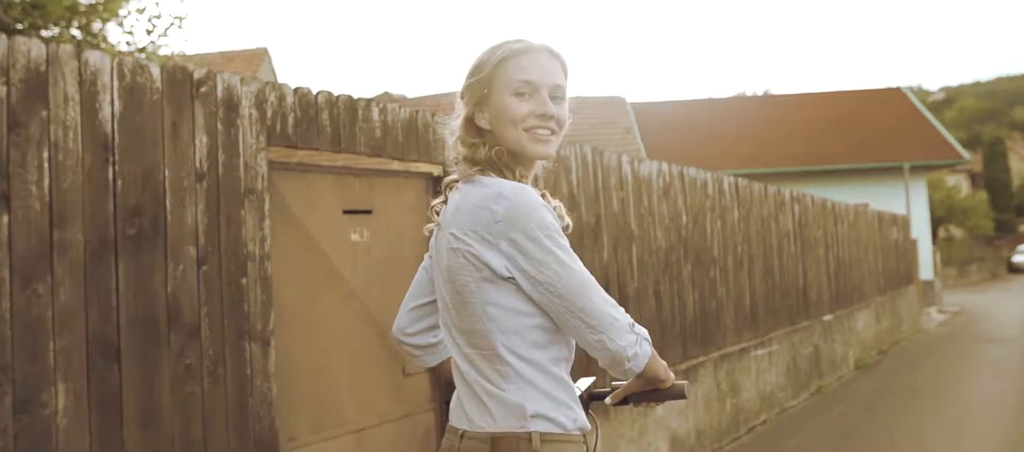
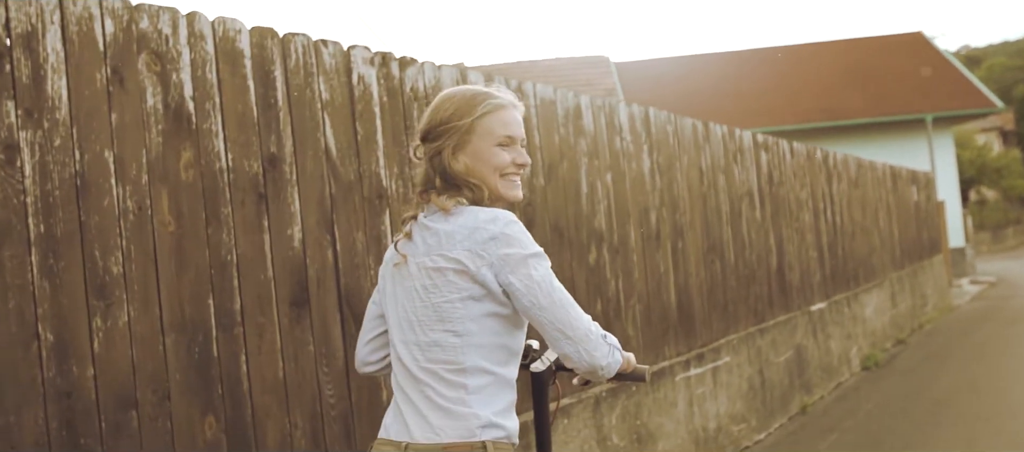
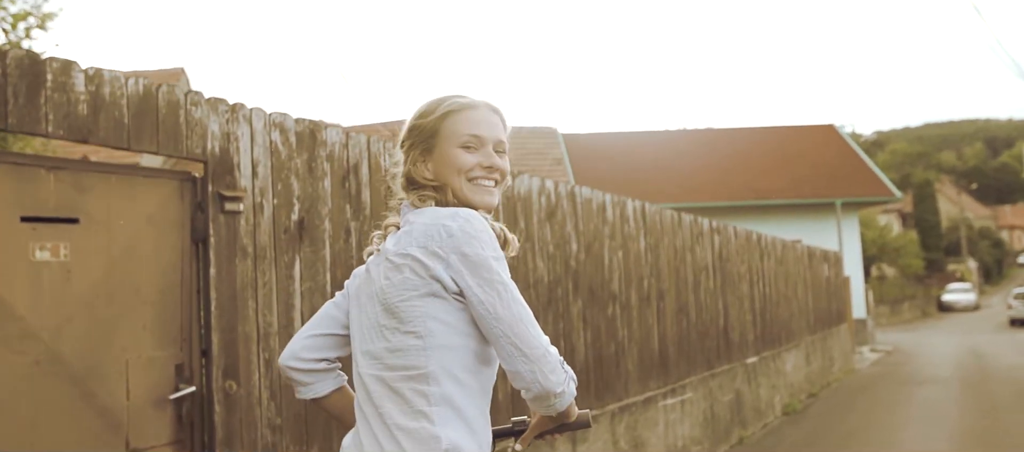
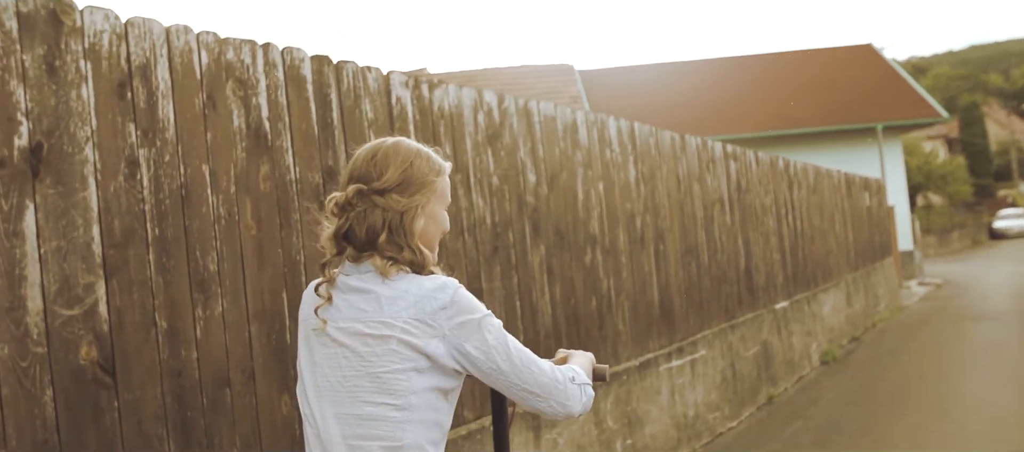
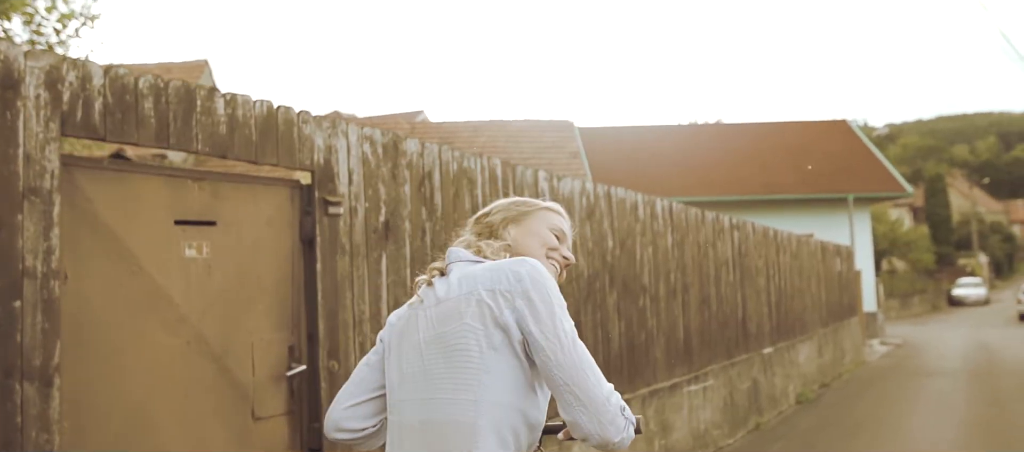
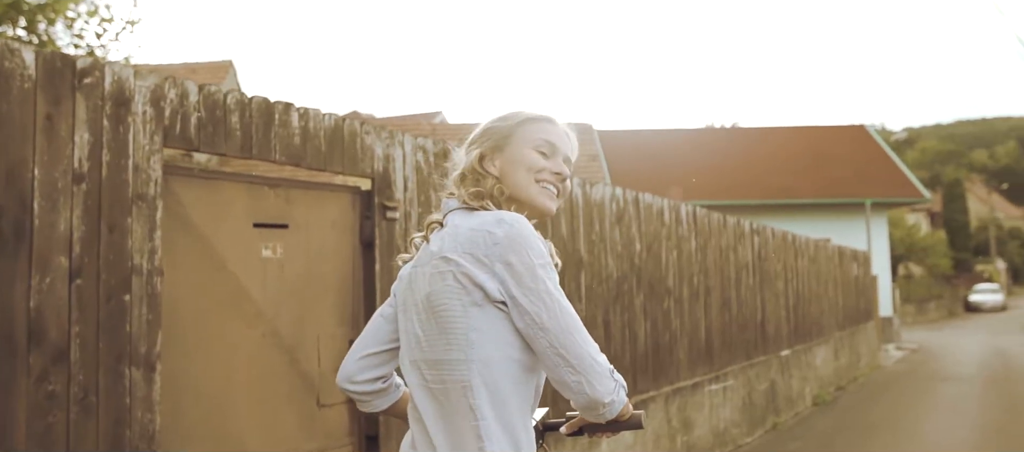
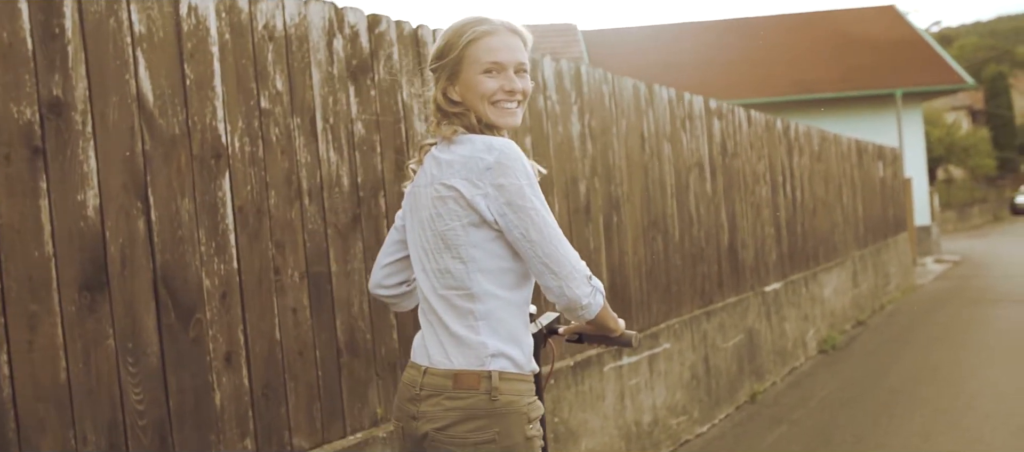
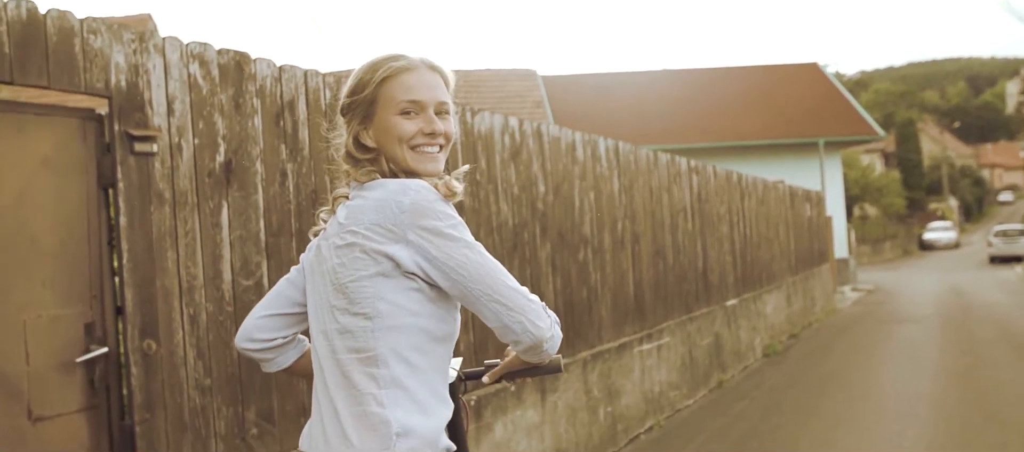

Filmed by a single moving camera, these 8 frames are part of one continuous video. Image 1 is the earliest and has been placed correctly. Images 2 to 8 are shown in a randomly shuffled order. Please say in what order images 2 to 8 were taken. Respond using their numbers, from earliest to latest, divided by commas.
6, 5, 3, 8, 4, 2, 7
